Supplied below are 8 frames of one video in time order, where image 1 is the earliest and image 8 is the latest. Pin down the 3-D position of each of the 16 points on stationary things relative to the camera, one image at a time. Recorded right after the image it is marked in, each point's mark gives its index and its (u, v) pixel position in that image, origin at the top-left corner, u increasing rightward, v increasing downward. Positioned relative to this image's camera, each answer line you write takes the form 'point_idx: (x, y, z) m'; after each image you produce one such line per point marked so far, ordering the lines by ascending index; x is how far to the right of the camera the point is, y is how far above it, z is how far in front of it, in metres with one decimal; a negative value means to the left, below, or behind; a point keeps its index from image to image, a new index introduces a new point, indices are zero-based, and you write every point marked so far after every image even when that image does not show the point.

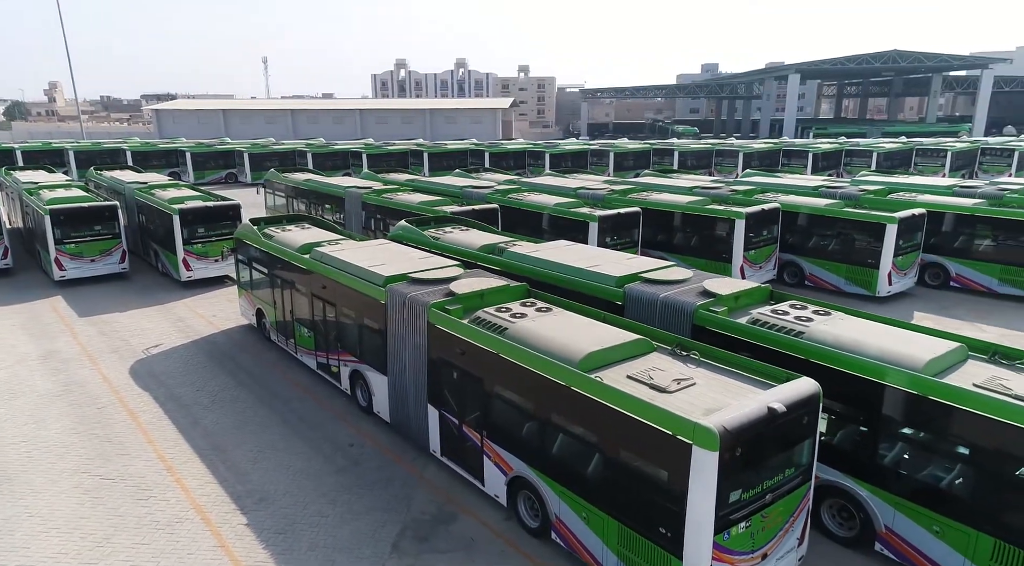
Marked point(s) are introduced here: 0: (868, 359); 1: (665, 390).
0: (+4.1, -0.9, +8.3) m
1: (+1.6, -1.1, +7.6) m
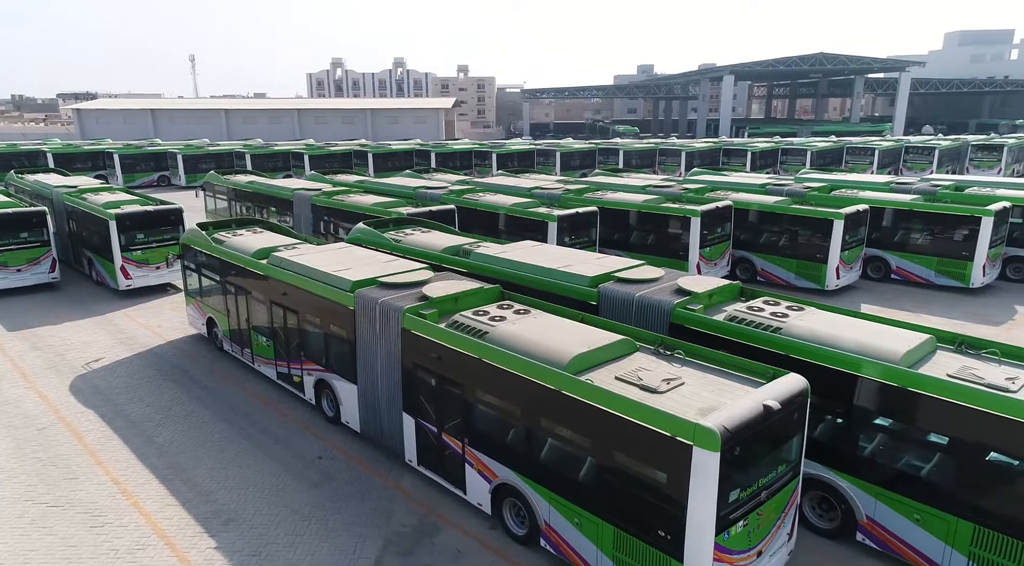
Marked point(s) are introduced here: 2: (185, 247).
0: (+4.0, -0.8, +8.4) m
1: (+1.5, -1.1, +7.6) m
2: (-7.1, +0.8, +15.5) m
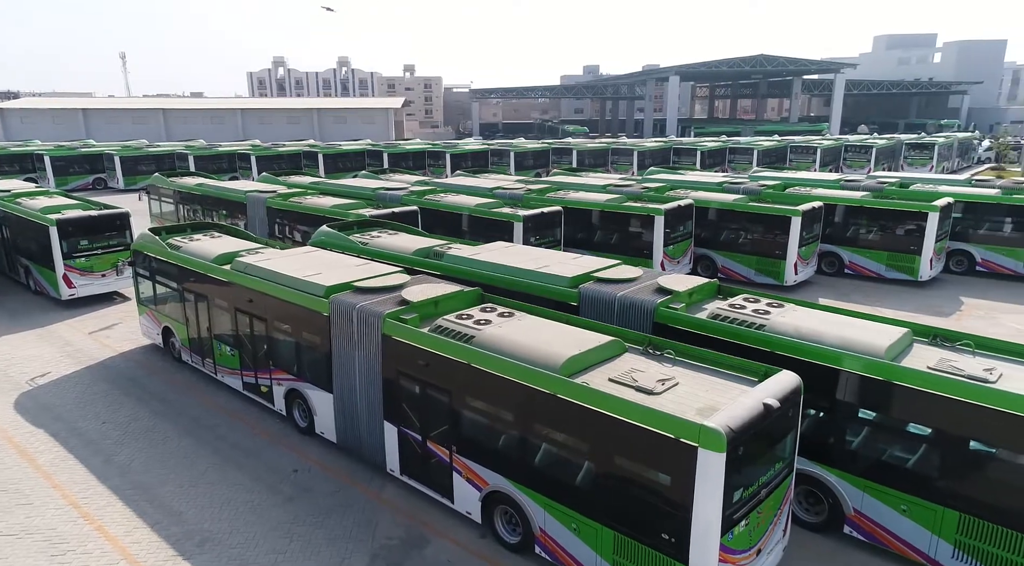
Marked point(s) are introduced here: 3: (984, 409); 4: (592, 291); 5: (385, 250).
0: (+3.8, -0.8, +8.6) m
1: (+1.5, -1.1, +7.5) m
2: (-7.8, +0.6, +14.8) m
3: (+4.9, -1.3, +7.4) m
4: (+1.2, -0.1, +10.6) m
5: (-2.4, +0.6, +13.4) m
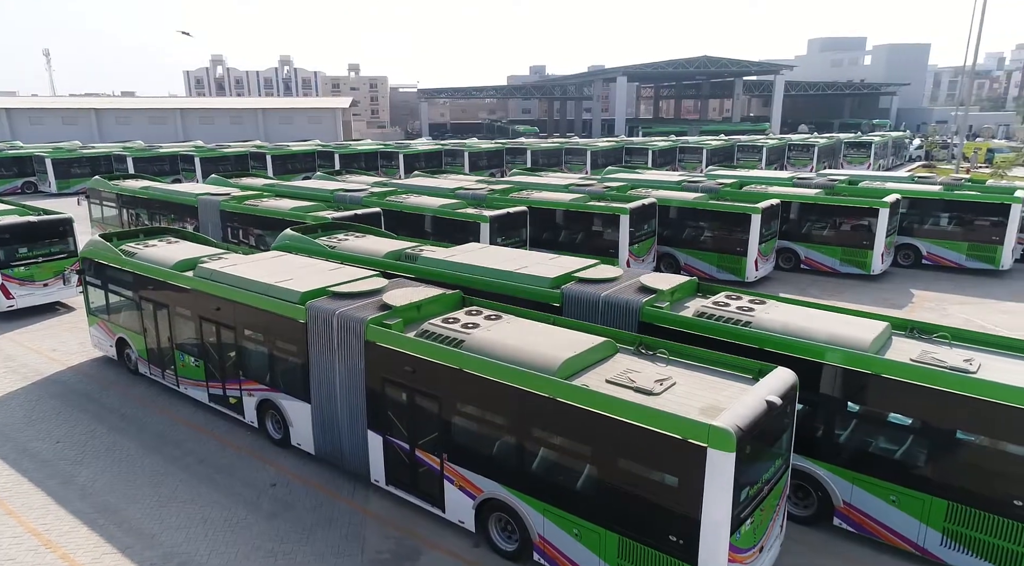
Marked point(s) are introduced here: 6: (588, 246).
0: (+3.7, -0.7, +8.7) m
1: (+1.5, -1.1, +7.5) m
2: (-8.4, +0.4, +14.0) m
3: (+4.9, -1.2, +7.6) m
4: (+0.9, -0.1, +10.5) m
5: (-2.8, +0.5, +13.0) m
6: (+2.0, +1.0, +18.9) m
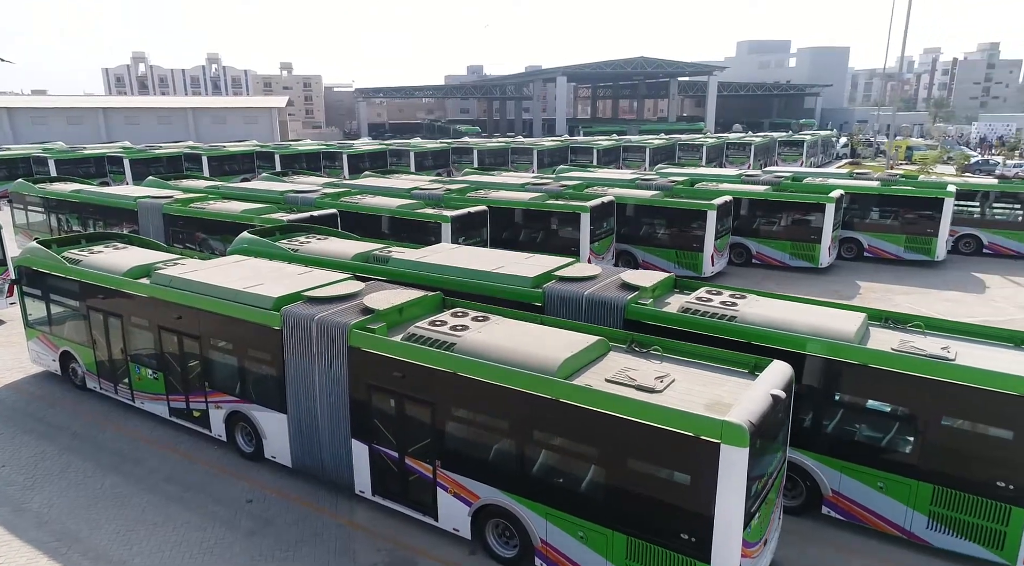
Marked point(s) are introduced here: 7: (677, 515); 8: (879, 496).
0: (+3.6, -0.6, +8.8) m
1: (+1.5, -1.1, +7.4) m
2: (-8.9, +0.3, +13.0) m
3: (+4.9, -1.1, +7.9) m
4: (+0.7, -0.1, +10.4) m
5: (-3.3, +0.5, +12.5) m
6: (+1.0, +1.0, +18.9) m
7: (+1.6, -2.2, +6.9) m
8: (+4.4, -2.6, +8.6) m
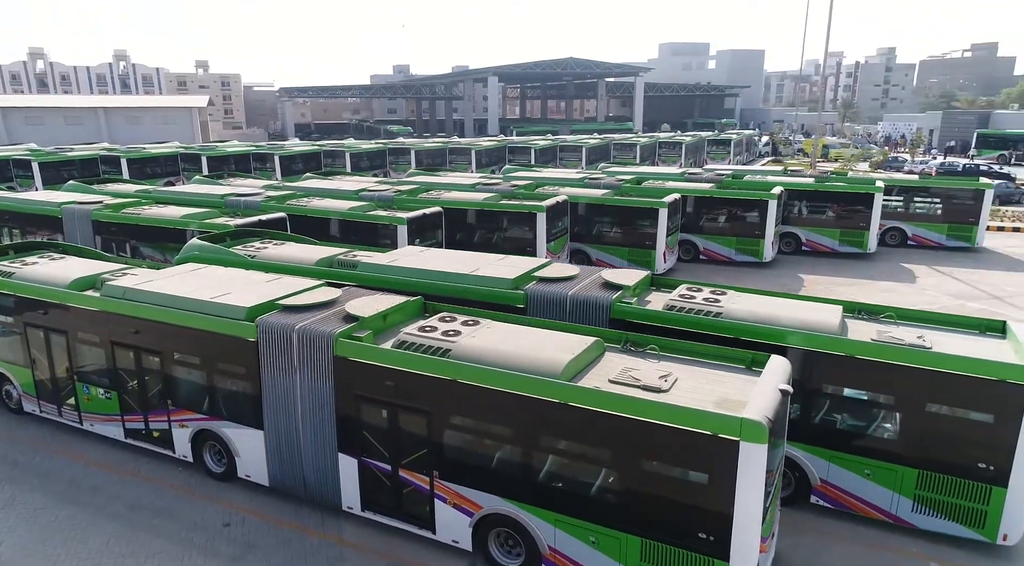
0: (+3.5, -0.6, +9.0) m
1: (+1.6, -1.1, +7.4) m
2: (-9.4, 0.0, +11.8) m
3: (+4.9, -1.0, +8.2) m
4: (+0.4, -0.1, +10.2) m
5: (-3.8, +0.3, +11.9) m
6: (-0.2, +1.0, +18.7) m
7: (+1.7, -2.2, +6.8) m
8: (+4.4, -2.5, +8.9) m
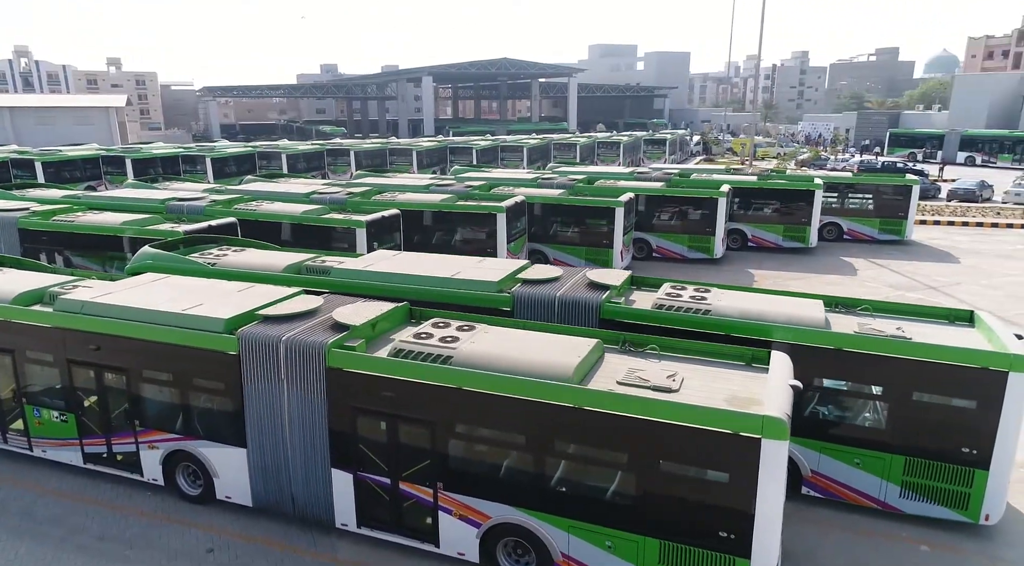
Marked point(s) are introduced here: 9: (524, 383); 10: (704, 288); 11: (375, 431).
0: (+3.4, -0.5, +9.1) m
1: (+1.7, -1.1, +7.3) m
2: (-9.7, -0.3, +10.7) m
3: (+4.9, -0.9, +8.5) m
4: (+0.2, -0.1, +10.1) m
5: (-4.2, +0.2, +11.3) m
6: (-1.3, +0.9, +18.5) m
7: (+1.9, -2.2, +6.8) m
8: (+4.4, -2.4, +9.1) m
9: (+0.1, -1.0, +7.3) m
10: (+2.8, -0.1, +10.3) m
11: (-1.5, -1.6, +8.0) m
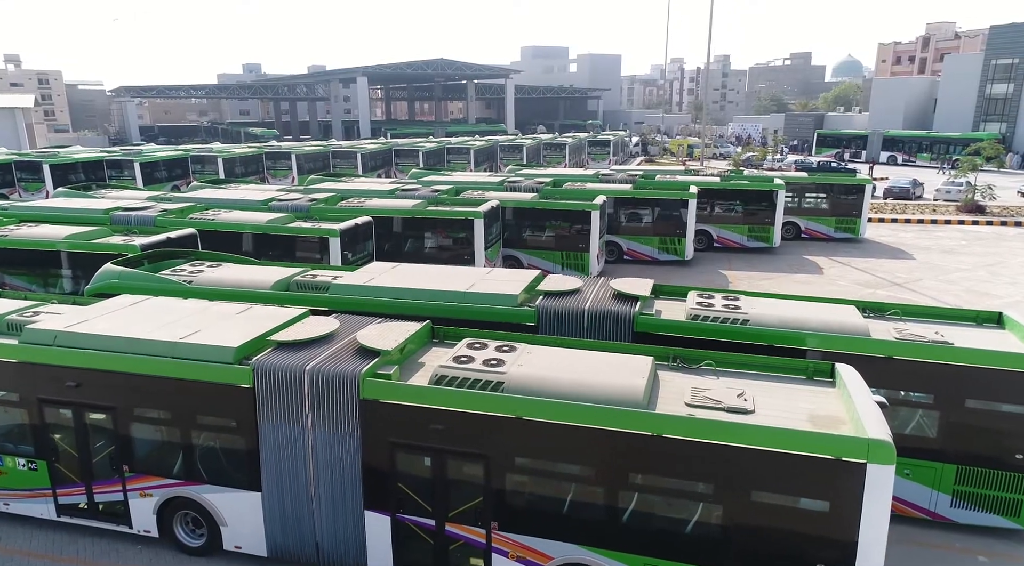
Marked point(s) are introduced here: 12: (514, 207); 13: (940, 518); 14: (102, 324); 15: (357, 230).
0: (+3.9, -0.6, +8.8) m
1: (+2.3, -1.2, +6.8) m
2: (-9.4, -0.7, +9.0) m
3: (+5.4, -1.0, +8.3) m
4: (+0.5, -0.3, +9.4) m
5: (-4.0, -0.1, +10.2) m
6: (-1.9, +0.7, +17.6) m
7: (+2.6, -2.3, +6.3) m
8: (+4.8, -2.5, +8.9) m
9: (+0.7, -1.2, +6.7) m
10: (+3.1, -0.2, +9.9) m
11: (-0.9, -1.8, +7.1) m
12: (+0.1, +2.1, +19.3) m
13: (+5.3, -2.9, +8.8) m
14: (-4.7, -0.5, +8.1) m
15: (-3.5, +1.2, +16.0) m
